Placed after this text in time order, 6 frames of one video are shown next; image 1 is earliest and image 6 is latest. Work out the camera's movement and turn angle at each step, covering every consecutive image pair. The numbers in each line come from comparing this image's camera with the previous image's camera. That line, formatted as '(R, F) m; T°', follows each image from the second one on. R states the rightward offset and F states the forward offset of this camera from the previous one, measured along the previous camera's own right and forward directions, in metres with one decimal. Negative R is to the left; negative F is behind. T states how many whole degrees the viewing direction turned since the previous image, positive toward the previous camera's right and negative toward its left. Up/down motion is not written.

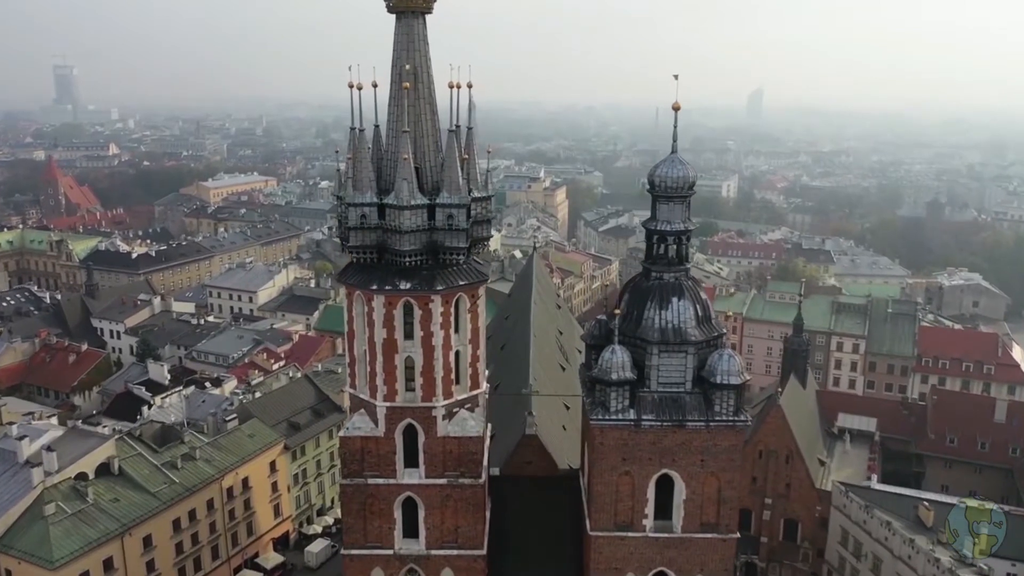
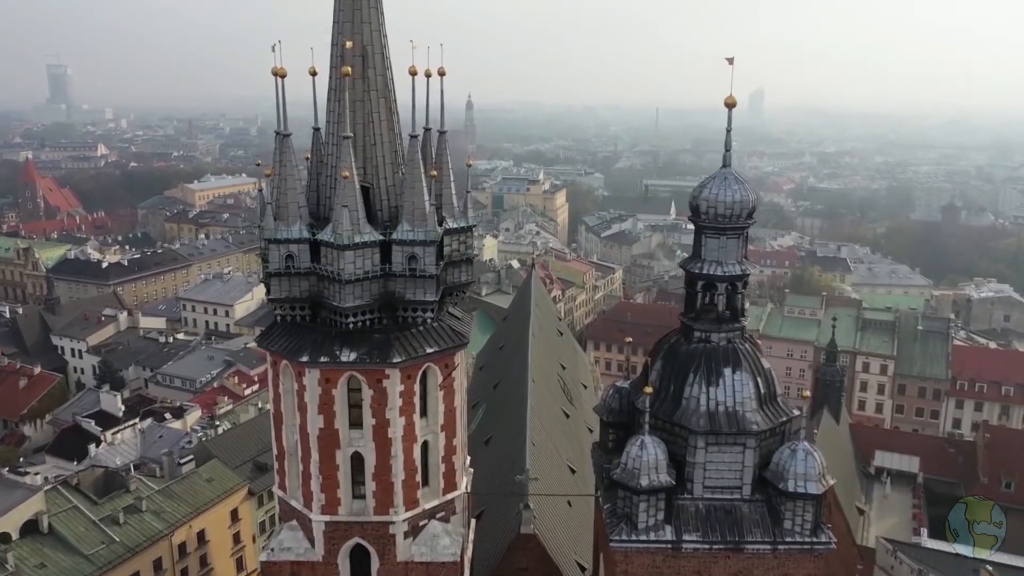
(+0.1, +4.5) m; 0°
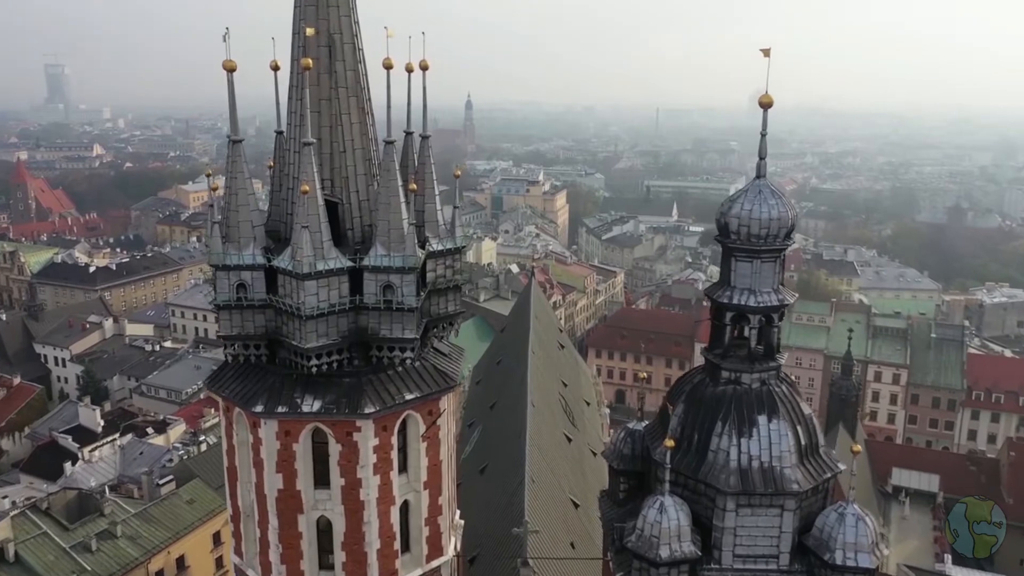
(+0.1, +1.8) m; 0°
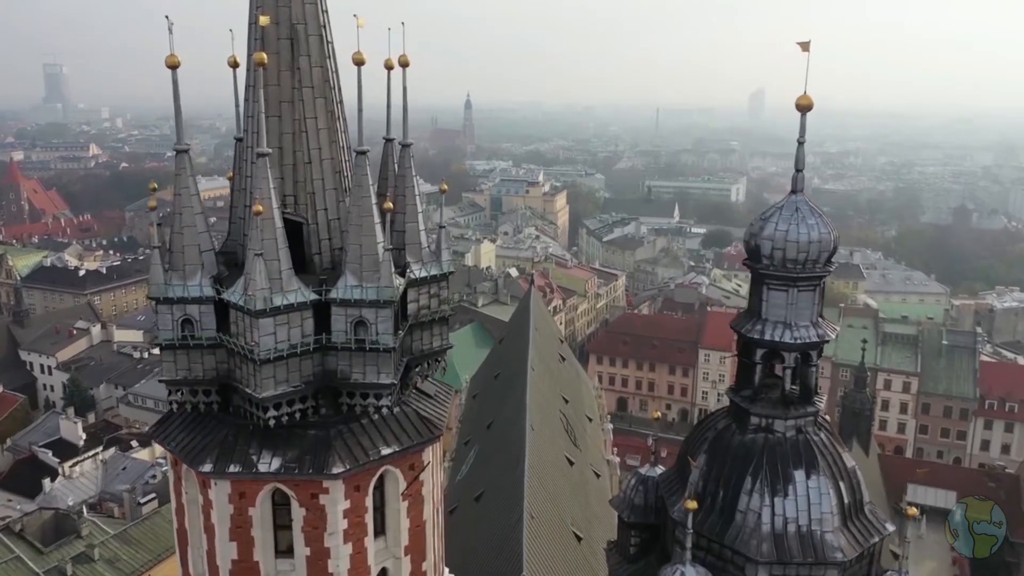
(0.0, +1.4) m; 0°
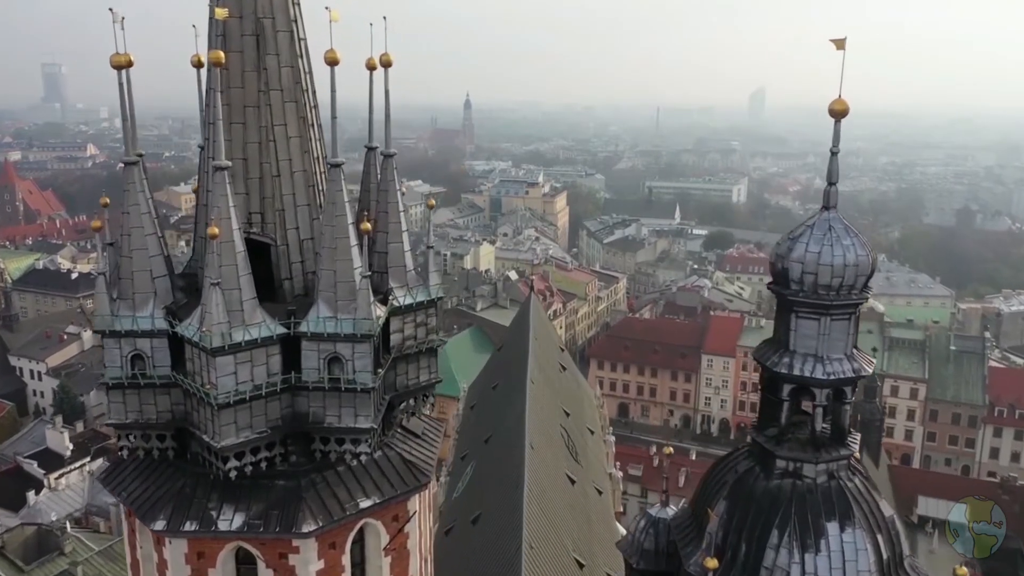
(0.0, +0.9) m; 0°
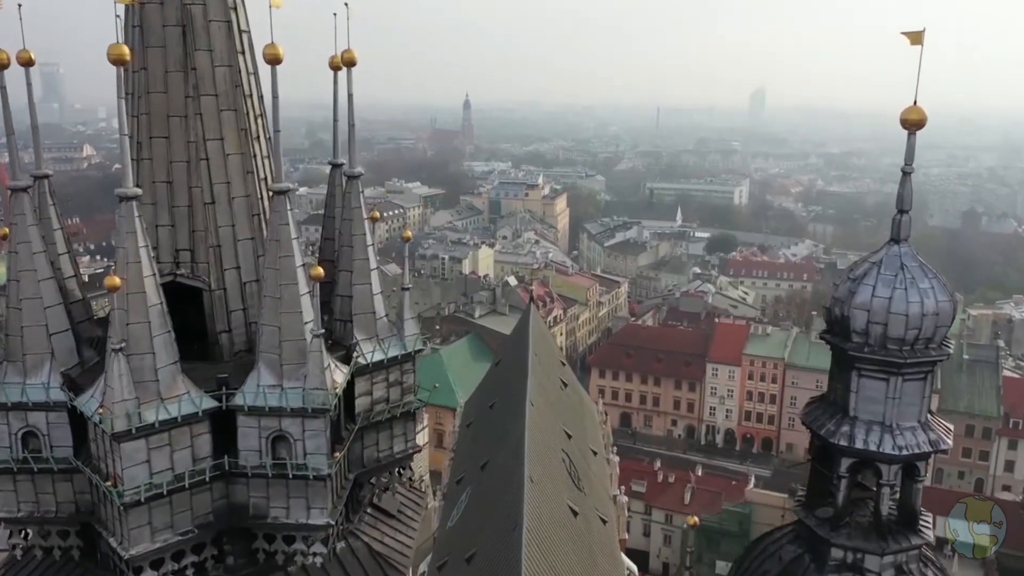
(0.0, +1.4) m; 0°
